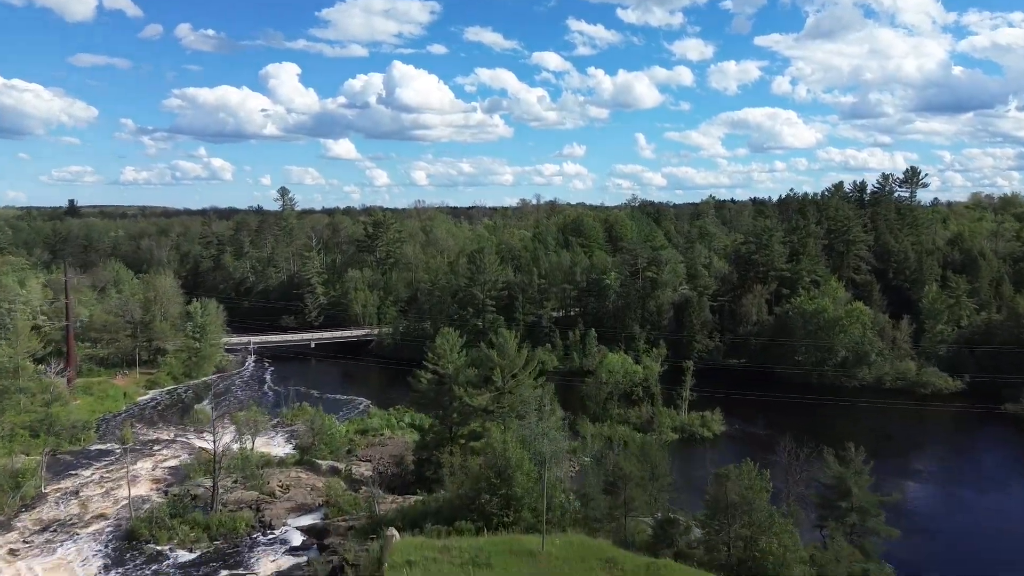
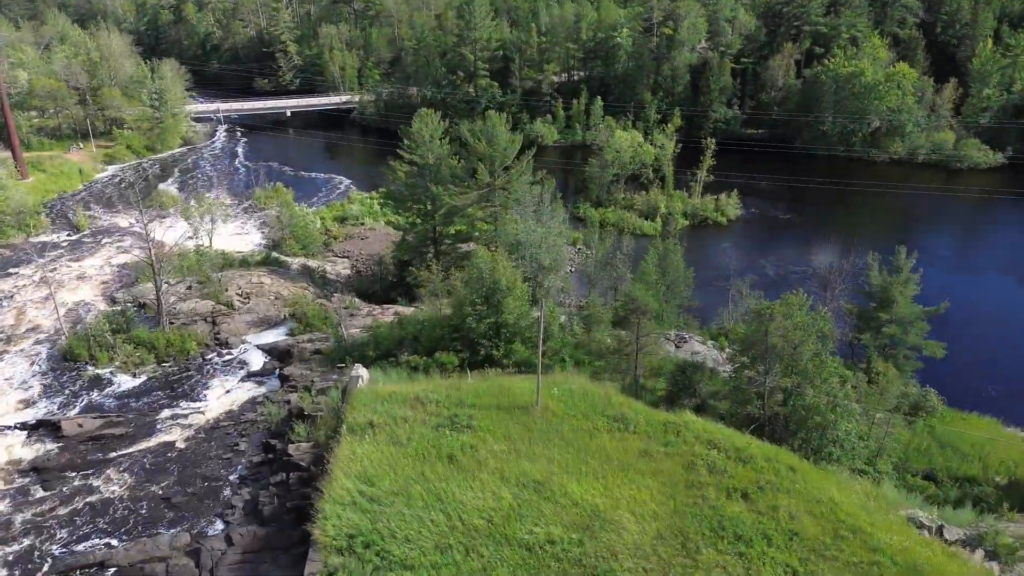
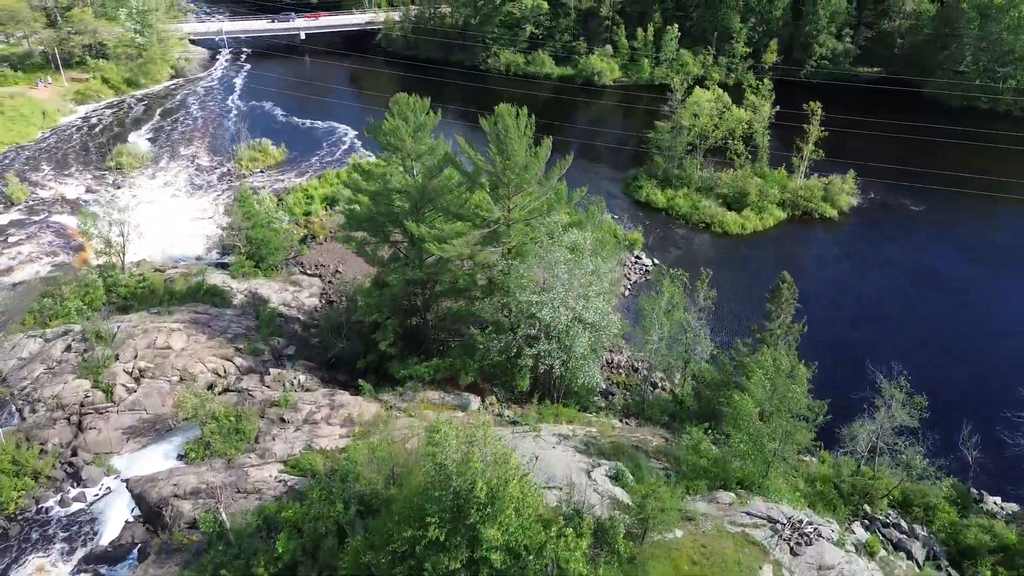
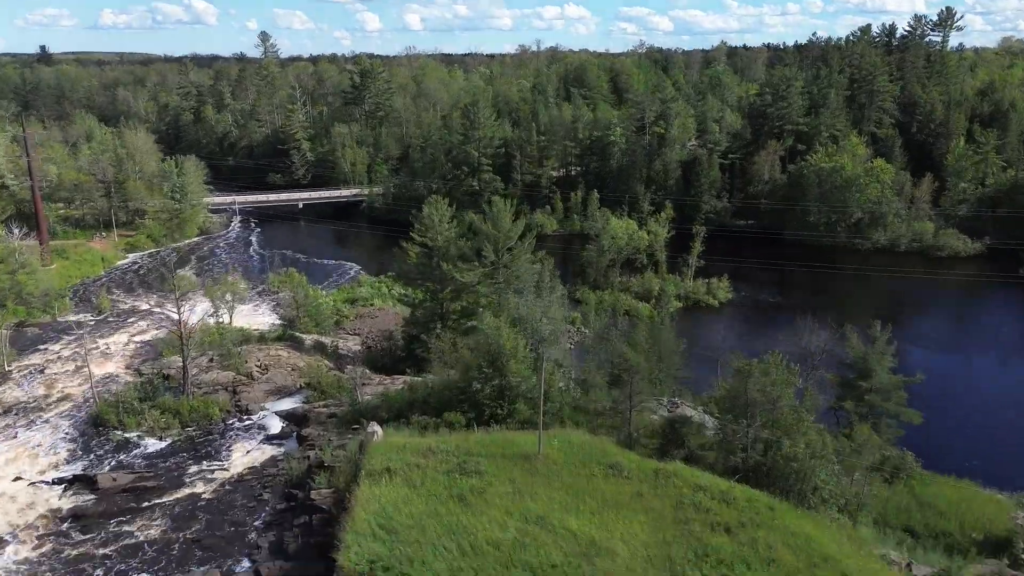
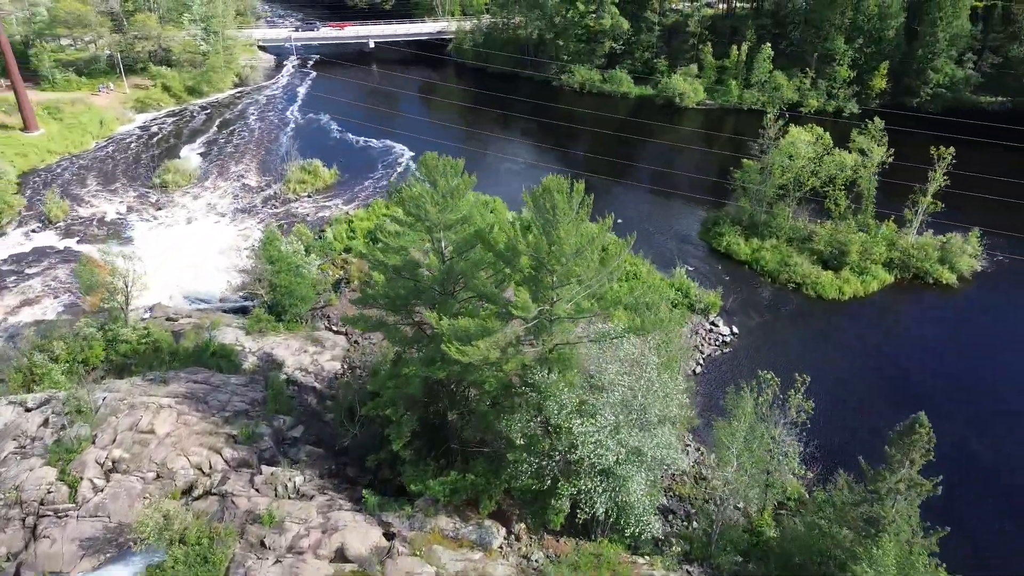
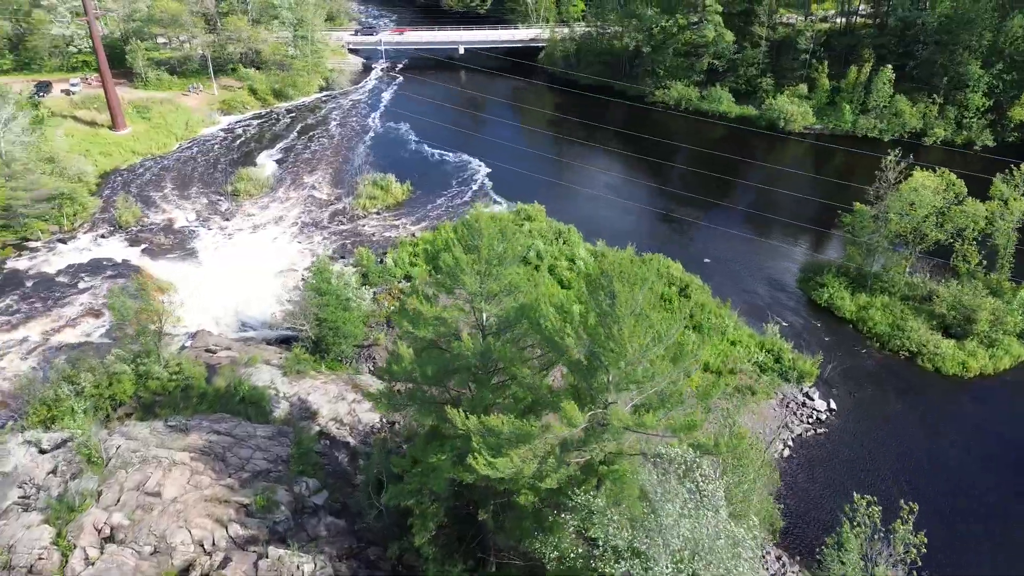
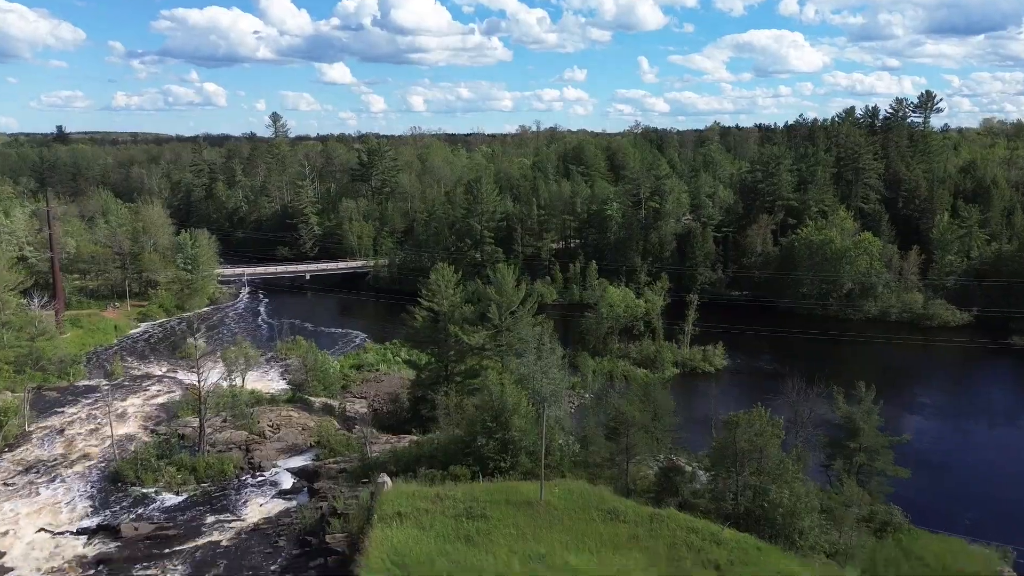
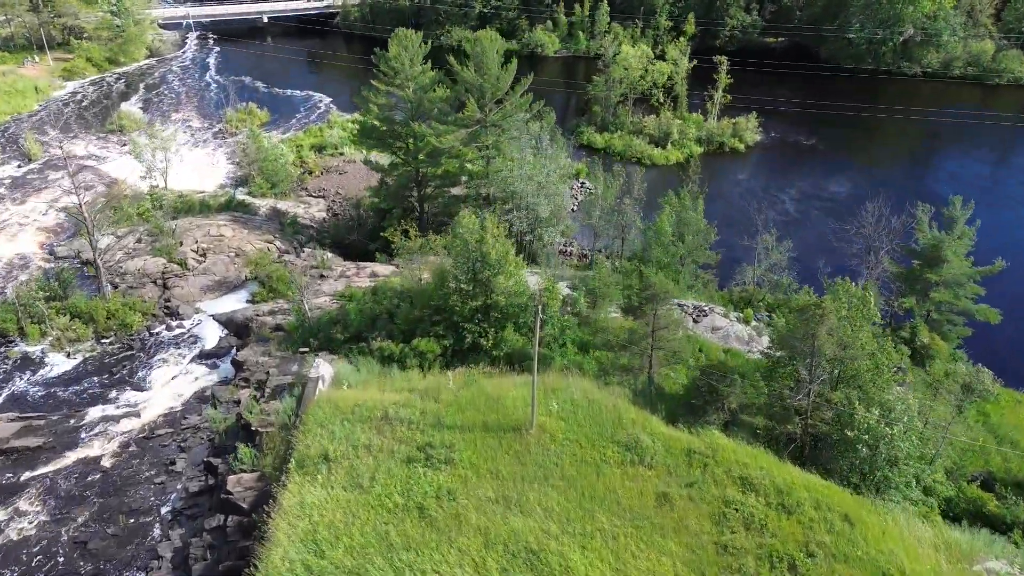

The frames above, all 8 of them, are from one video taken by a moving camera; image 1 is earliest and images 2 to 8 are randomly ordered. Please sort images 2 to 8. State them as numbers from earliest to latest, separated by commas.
7, 4, 2, 8, 3, 5, 6
